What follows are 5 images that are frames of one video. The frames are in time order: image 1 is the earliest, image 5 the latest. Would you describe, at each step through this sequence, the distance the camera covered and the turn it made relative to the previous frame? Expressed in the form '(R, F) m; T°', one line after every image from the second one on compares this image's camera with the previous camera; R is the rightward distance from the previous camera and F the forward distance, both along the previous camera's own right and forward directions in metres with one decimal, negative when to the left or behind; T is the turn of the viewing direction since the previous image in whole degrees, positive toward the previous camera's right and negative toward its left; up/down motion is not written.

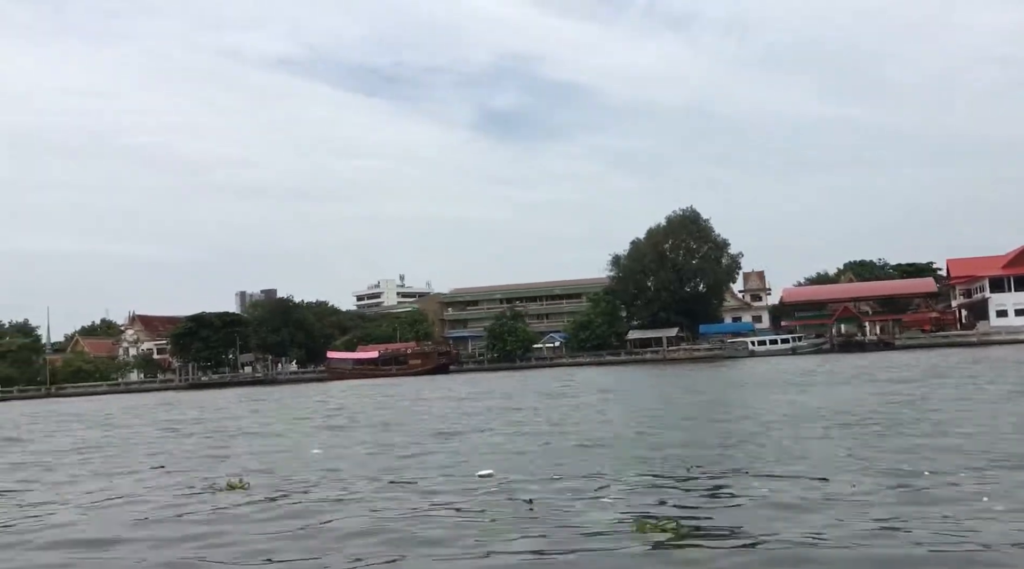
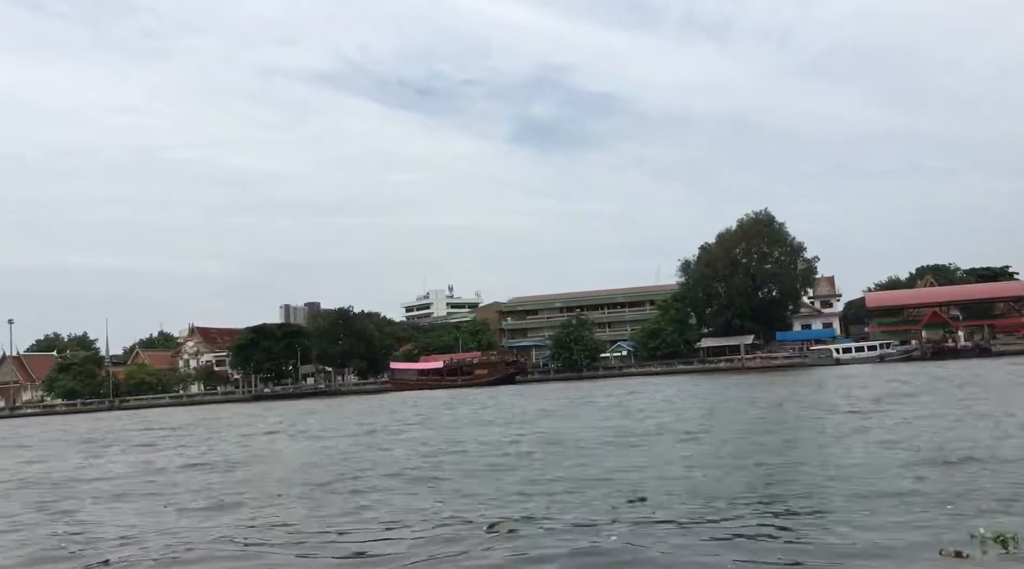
(-1.4, +1.1) m; -3°
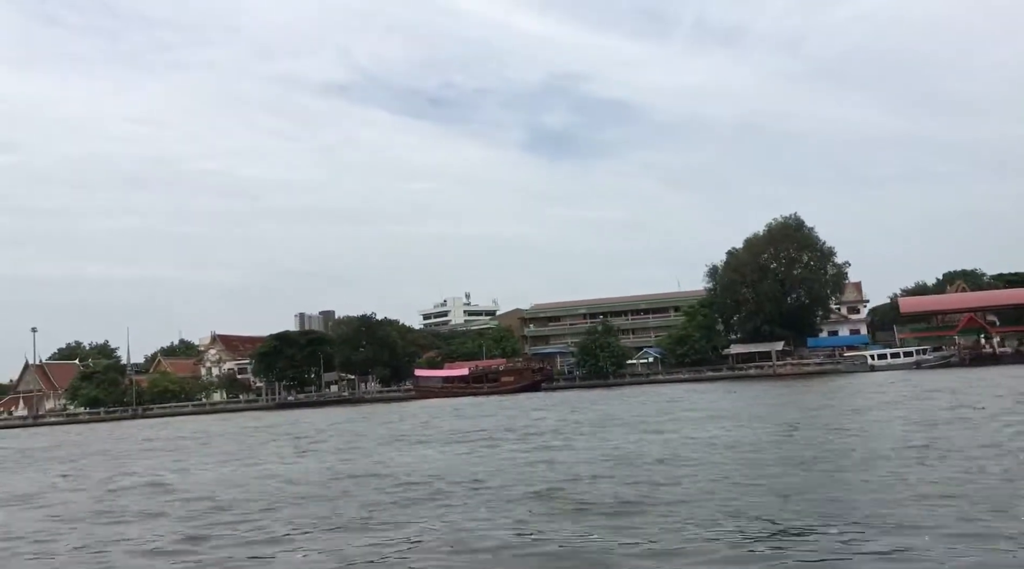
(-0.7, +0.4) m; -1°
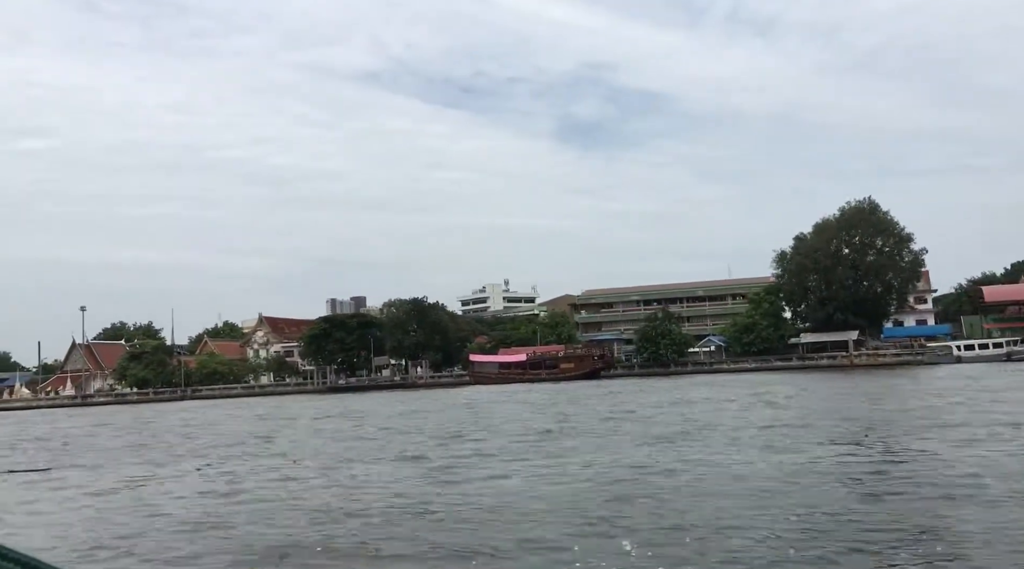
(-1.6, +1.4) m; -2°
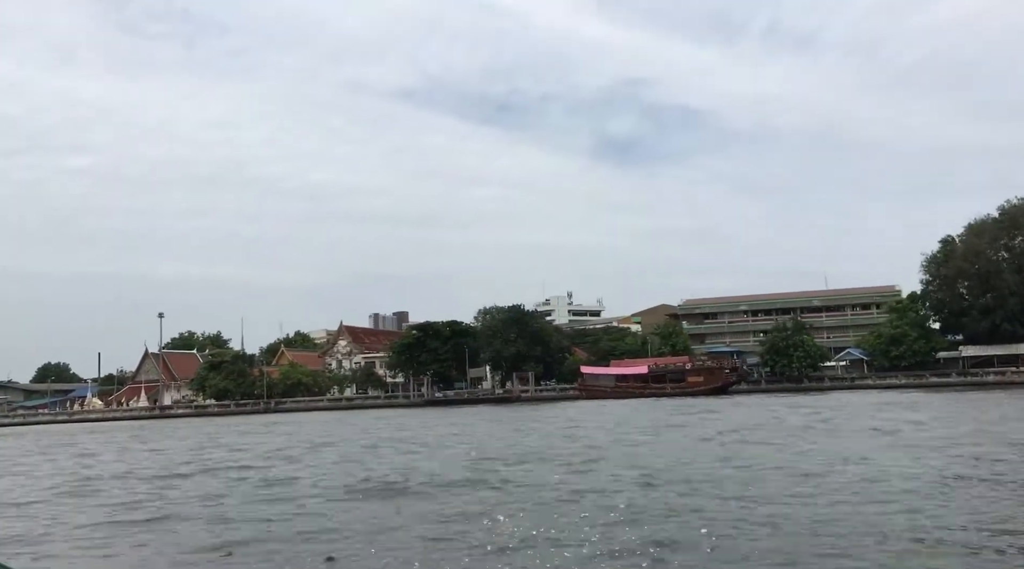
(-3.8, +3.6) m; -2°
